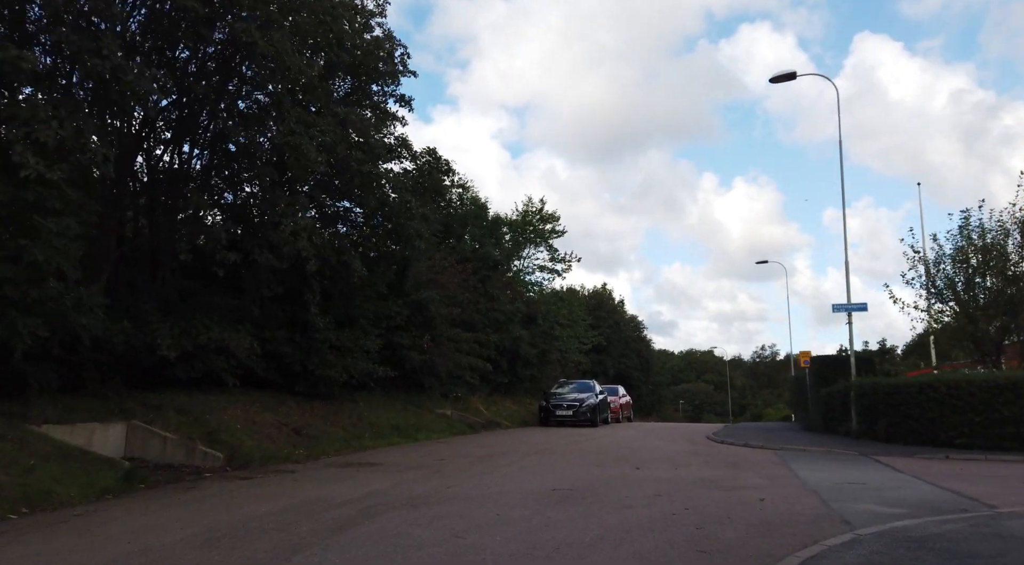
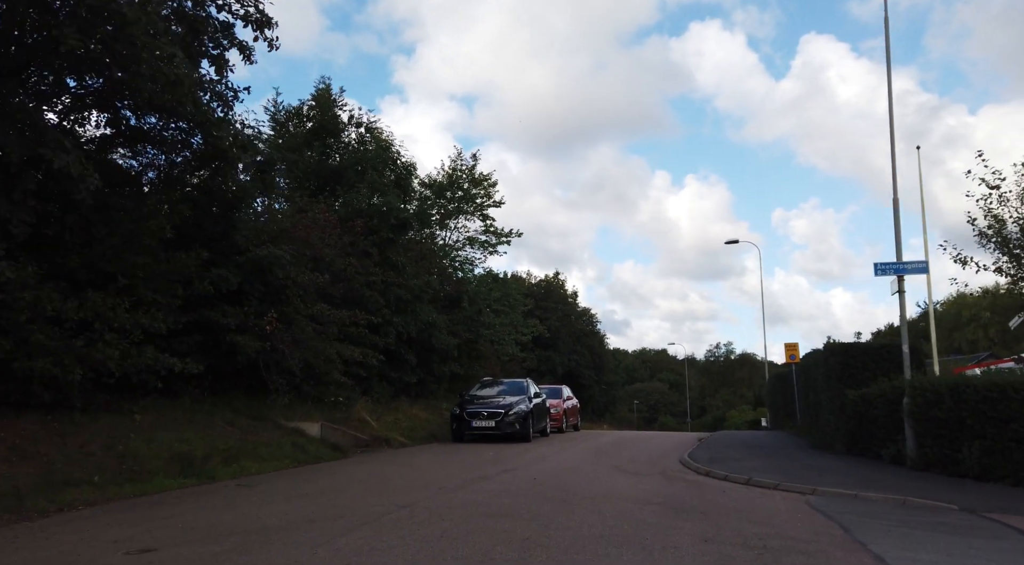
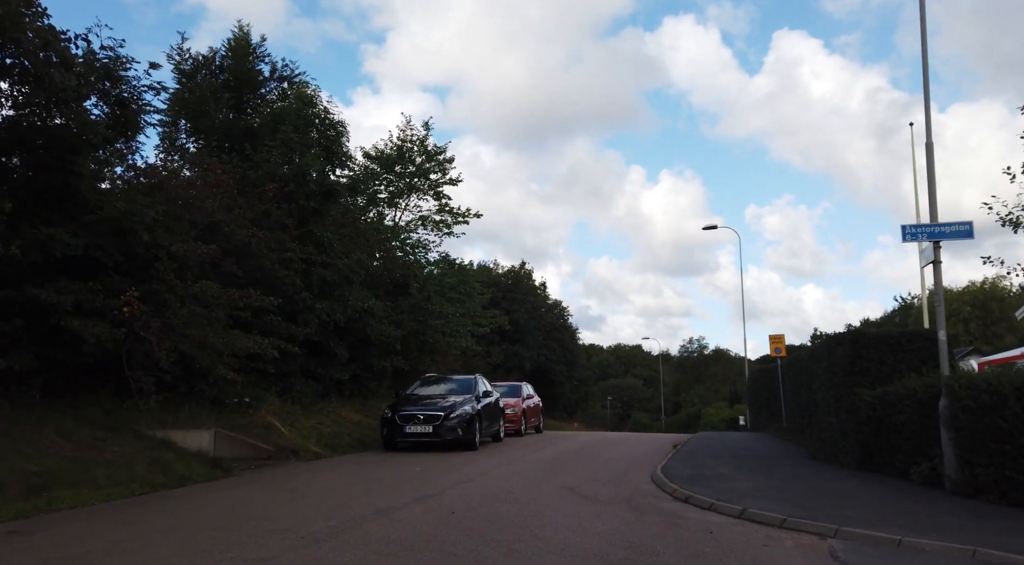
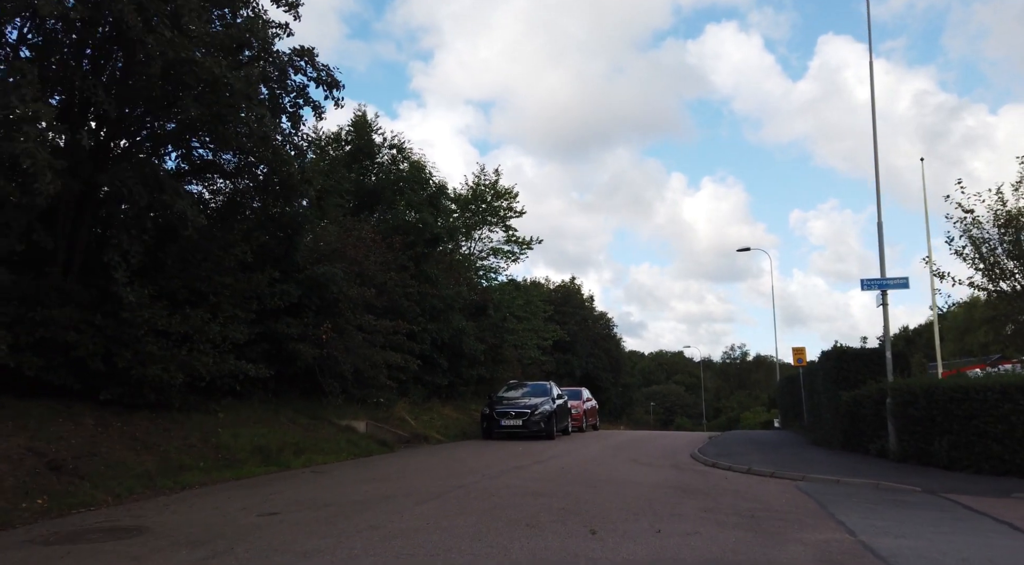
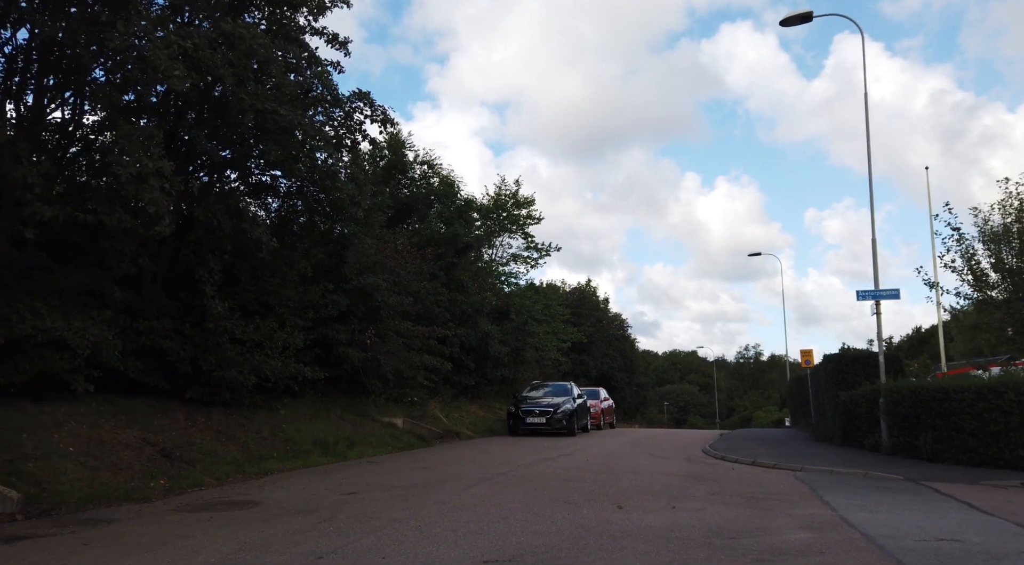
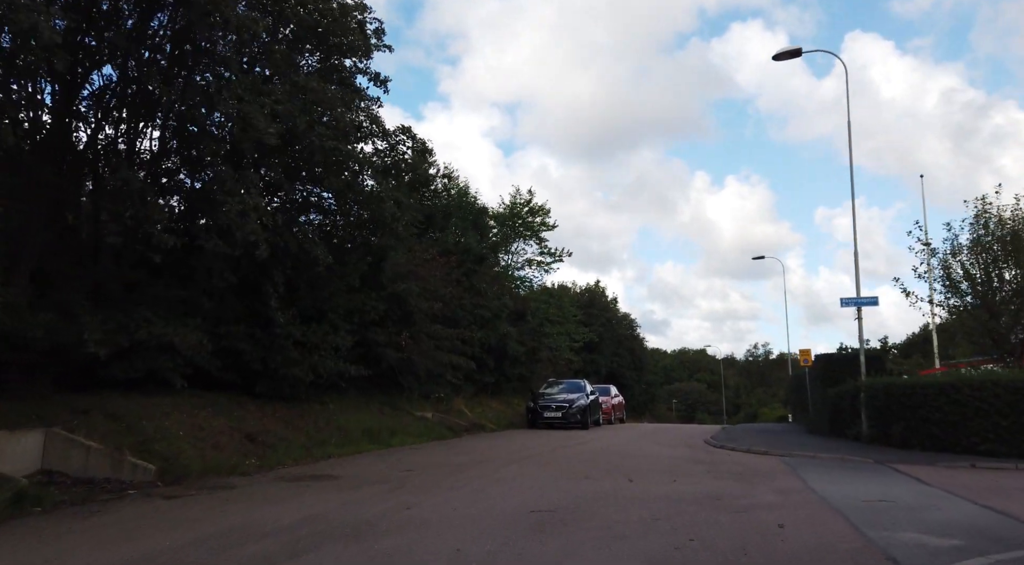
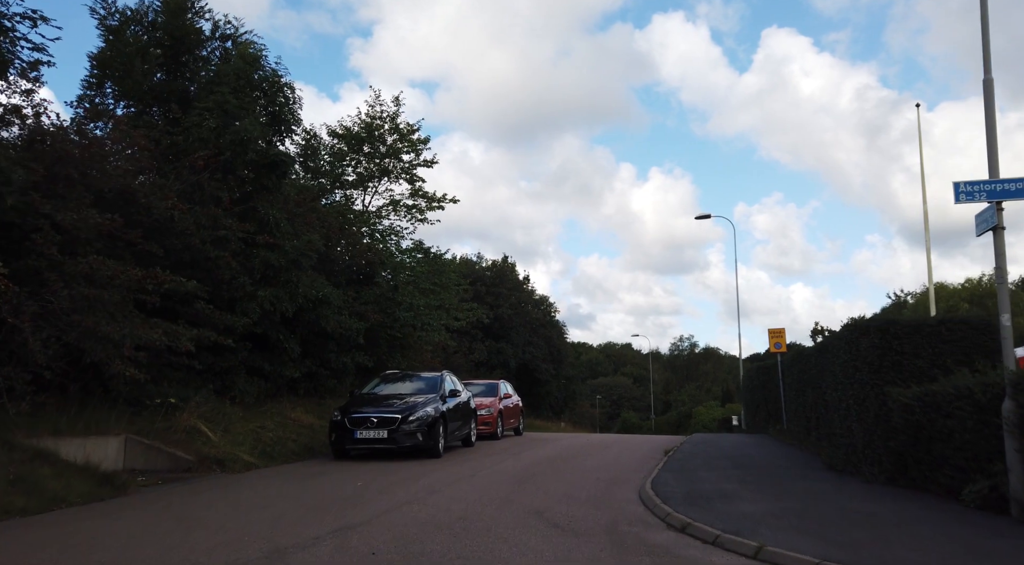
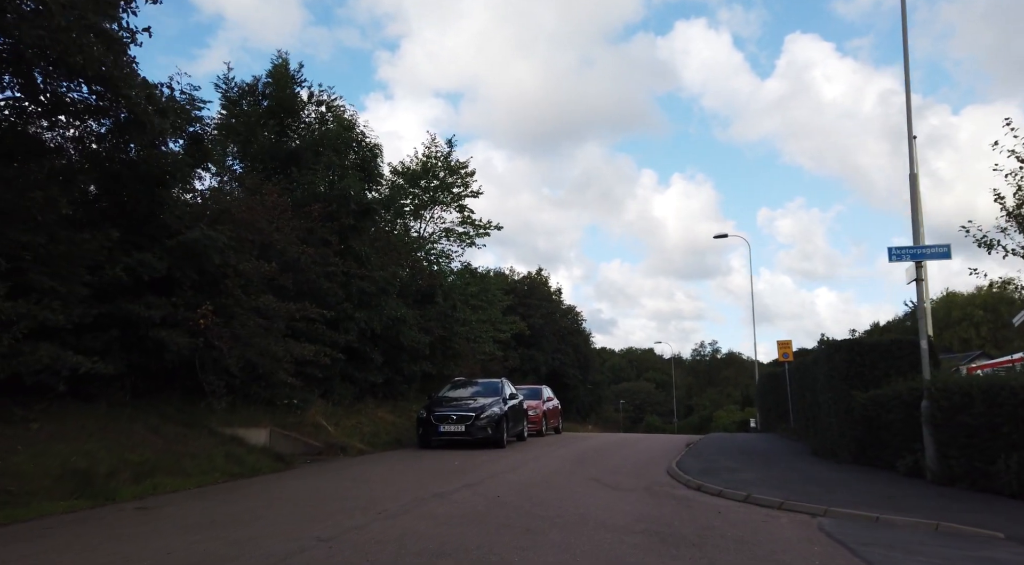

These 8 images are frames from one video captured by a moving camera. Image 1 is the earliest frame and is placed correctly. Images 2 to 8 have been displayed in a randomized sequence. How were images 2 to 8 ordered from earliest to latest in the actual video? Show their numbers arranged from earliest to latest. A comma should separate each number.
6, 5, 4, 2, 8, 3, 7
